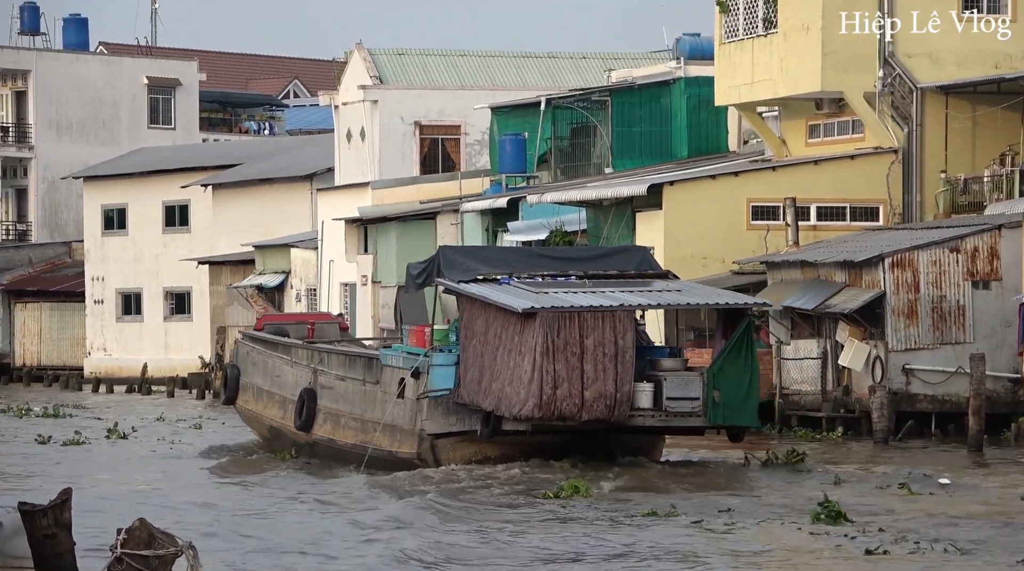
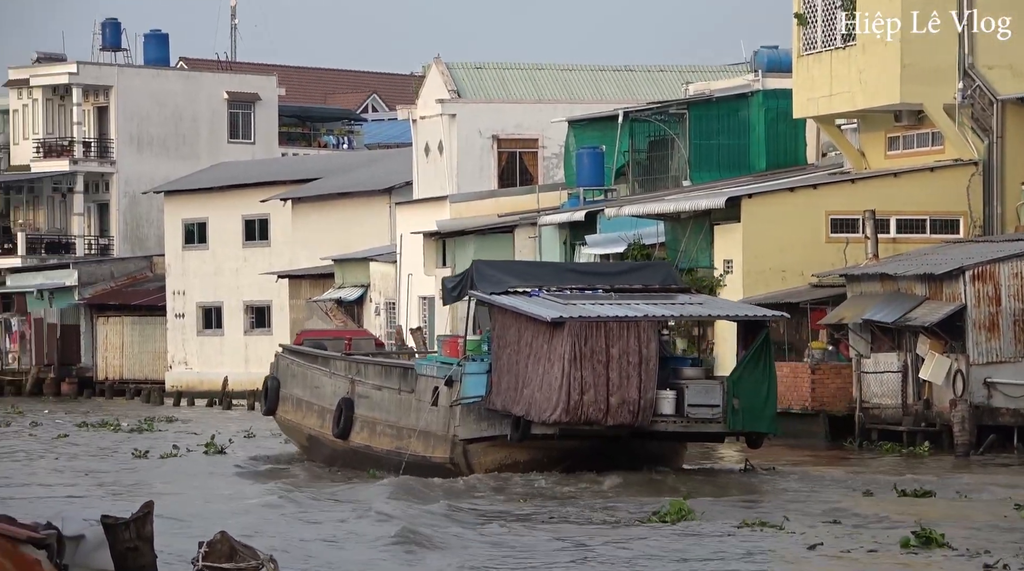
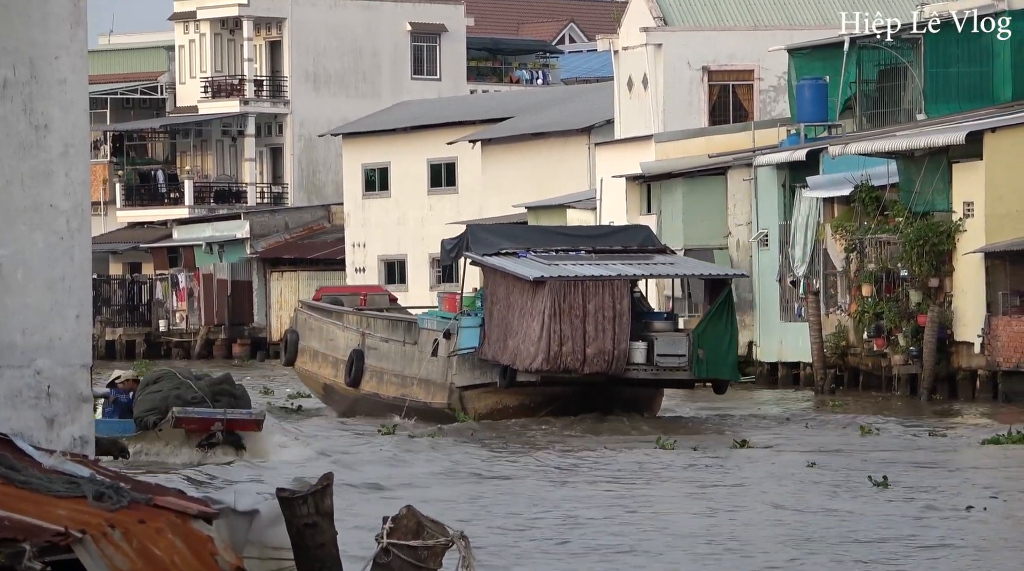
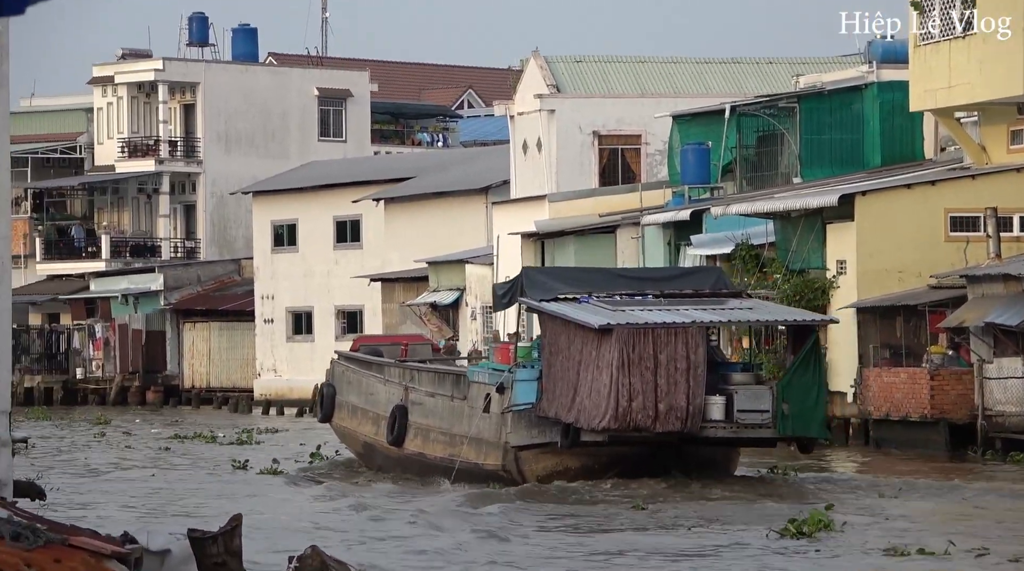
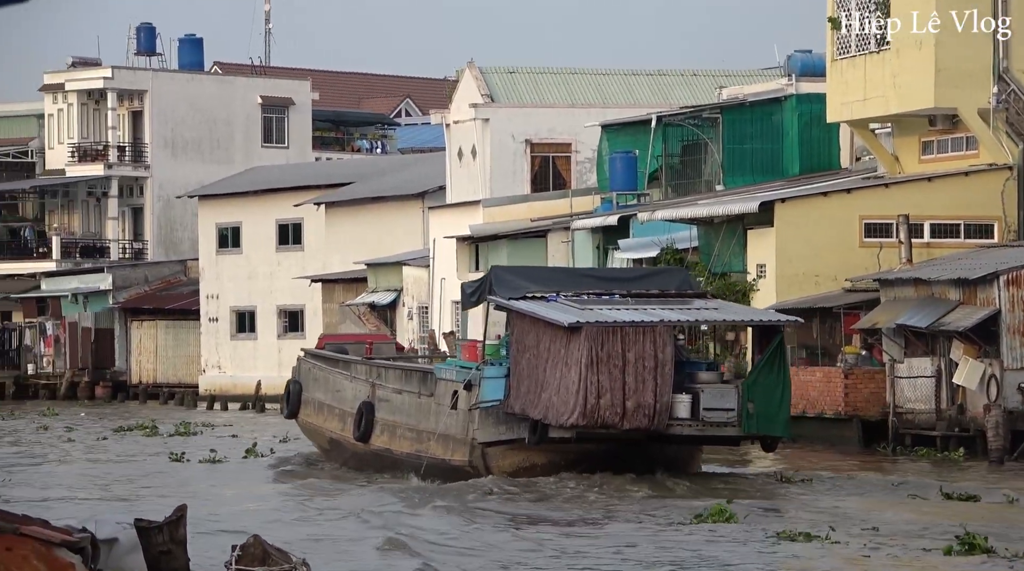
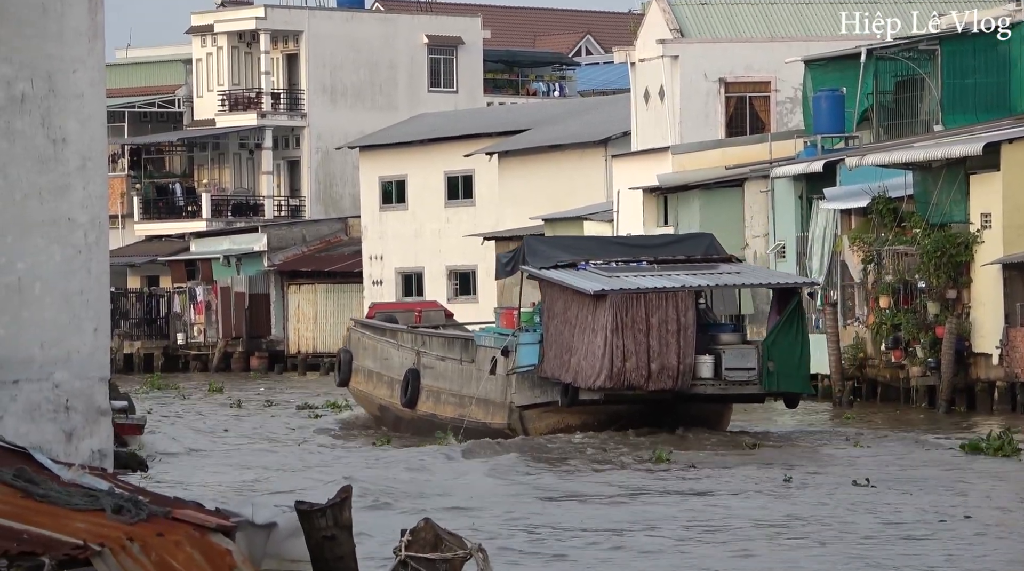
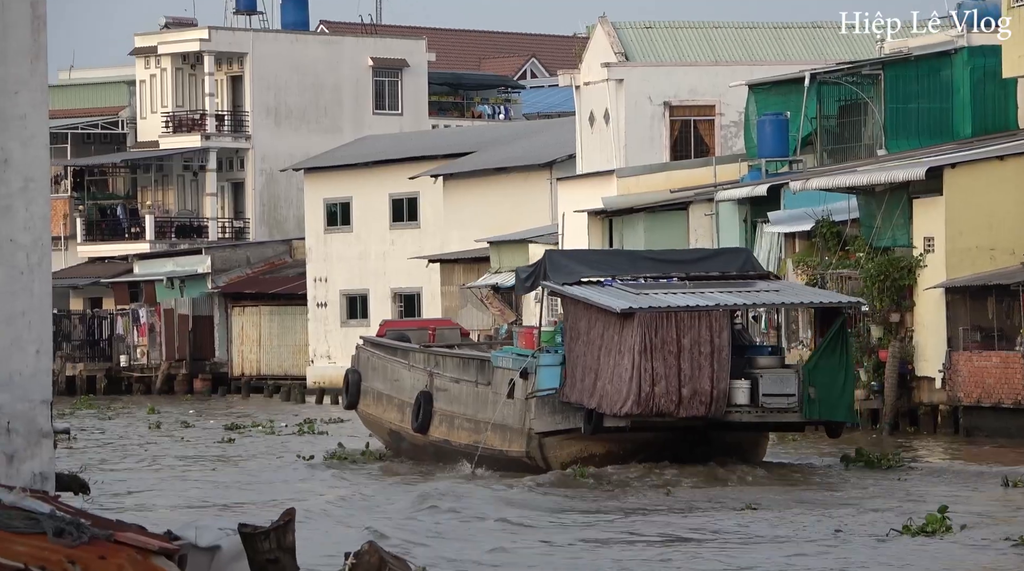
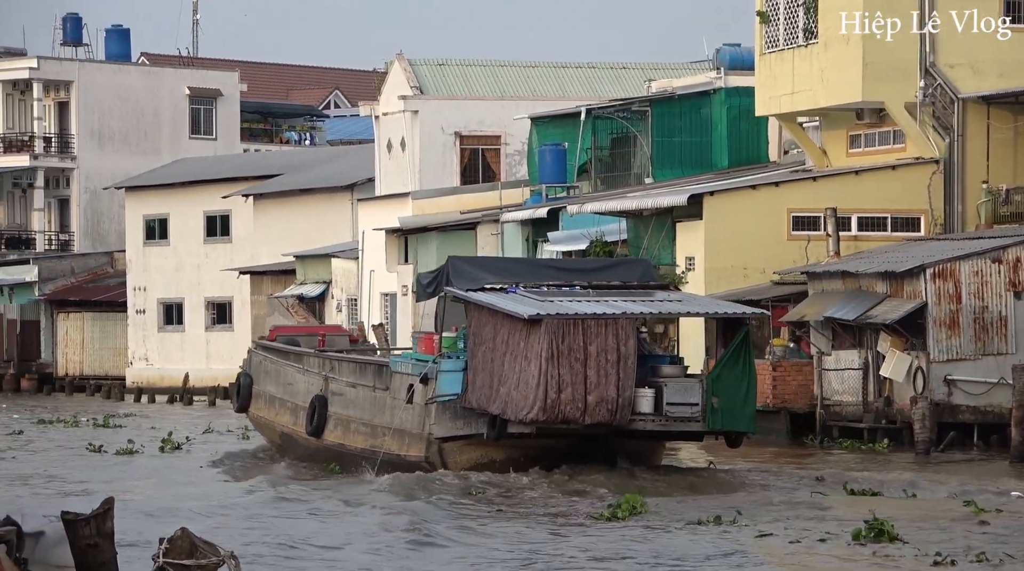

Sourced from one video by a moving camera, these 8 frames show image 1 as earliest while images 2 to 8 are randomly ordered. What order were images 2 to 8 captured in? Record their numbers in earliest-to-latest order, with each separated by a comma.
8, 2, 5, 4, 7, 6, 3
